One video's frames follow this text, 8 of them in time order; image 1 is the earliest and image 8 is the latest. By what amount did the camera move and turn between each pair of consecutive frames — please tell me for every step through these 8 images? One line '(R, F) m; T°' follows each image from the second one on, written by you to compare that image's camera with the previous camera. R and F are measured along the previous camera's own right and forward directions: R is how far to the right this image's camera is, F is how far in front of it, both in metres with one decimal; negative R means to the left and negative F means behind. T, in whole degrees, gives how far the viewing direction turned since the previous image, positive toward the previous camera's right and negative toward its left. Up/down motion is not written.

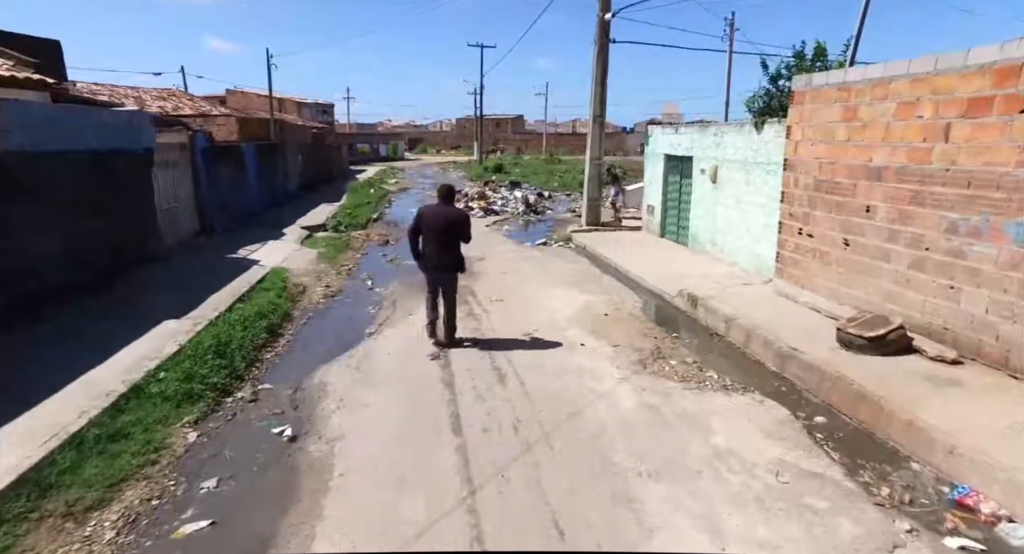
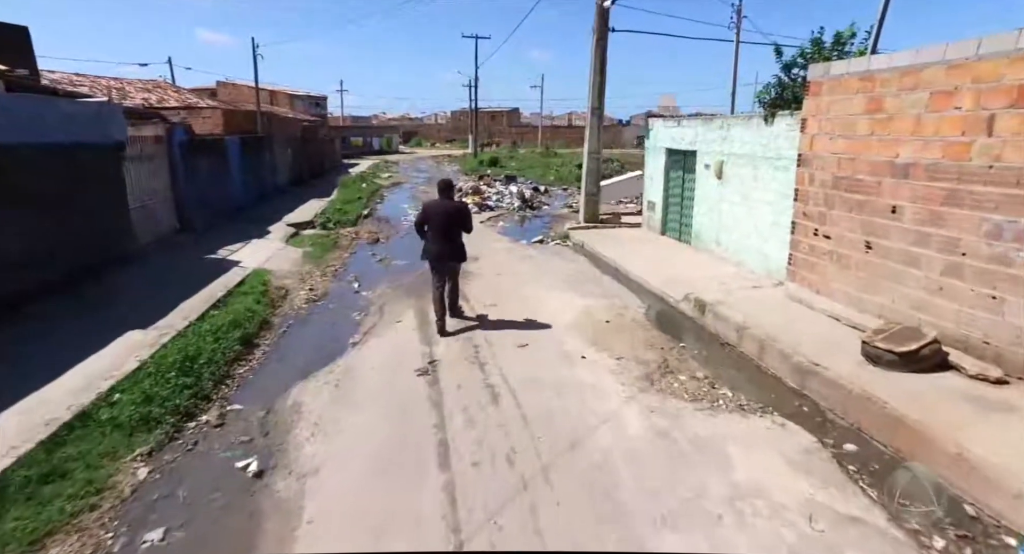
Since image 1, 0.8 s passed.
(0.0, +0.6) m; 0°
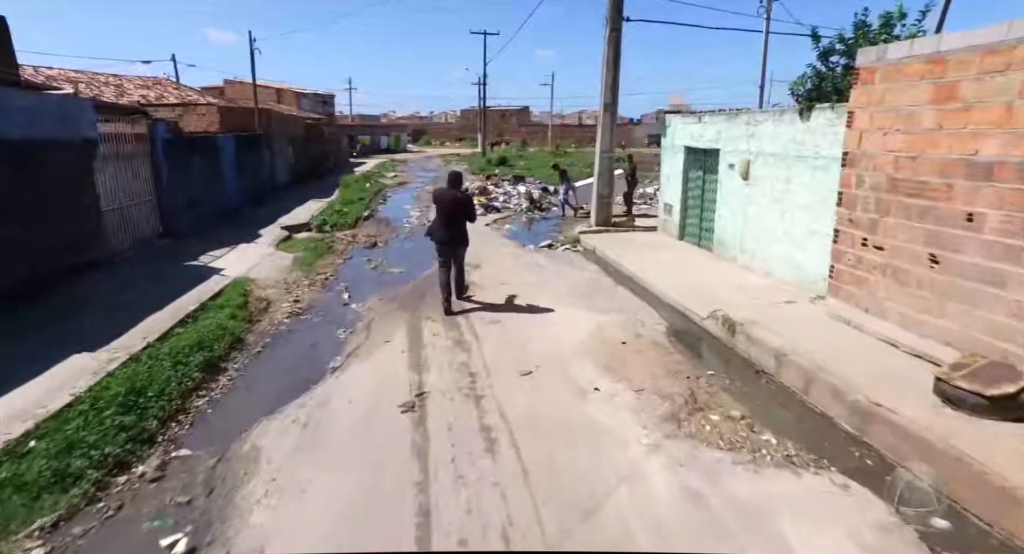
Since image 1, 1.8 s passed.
(+0.1, +0.9) m; -1°
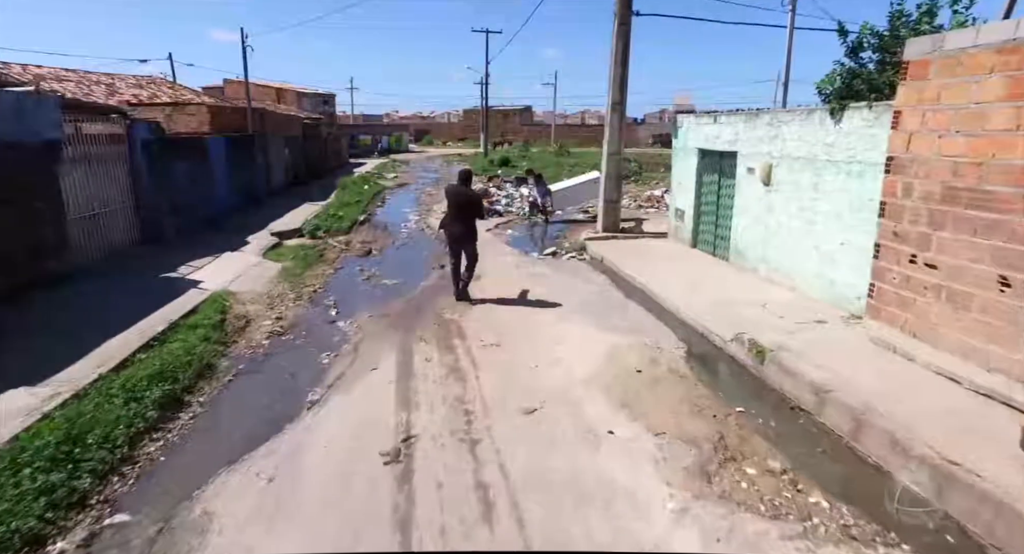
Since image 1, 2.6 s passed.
(0.0, +0.7) m; 0°
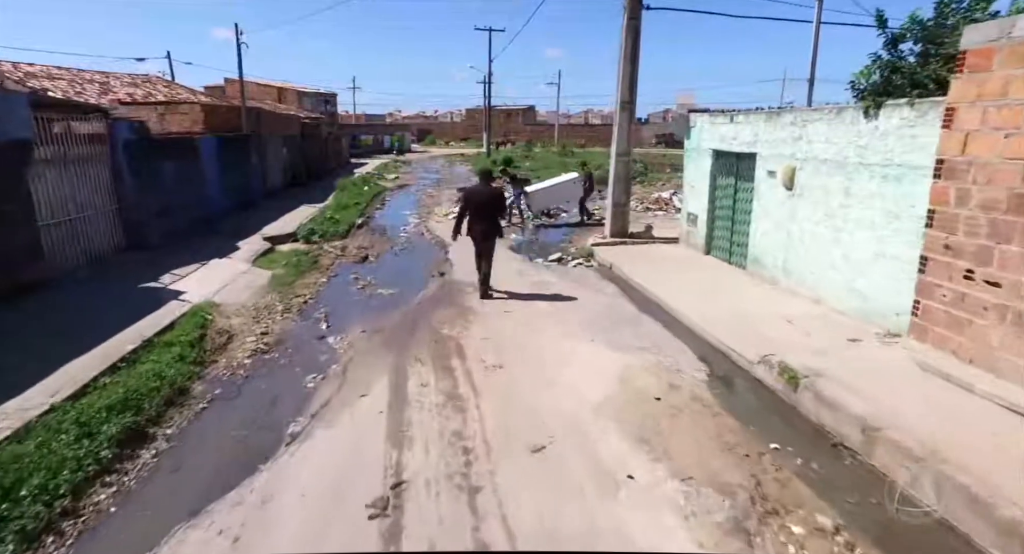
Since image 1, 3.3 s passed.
(0.0, +0.6) m; 0°
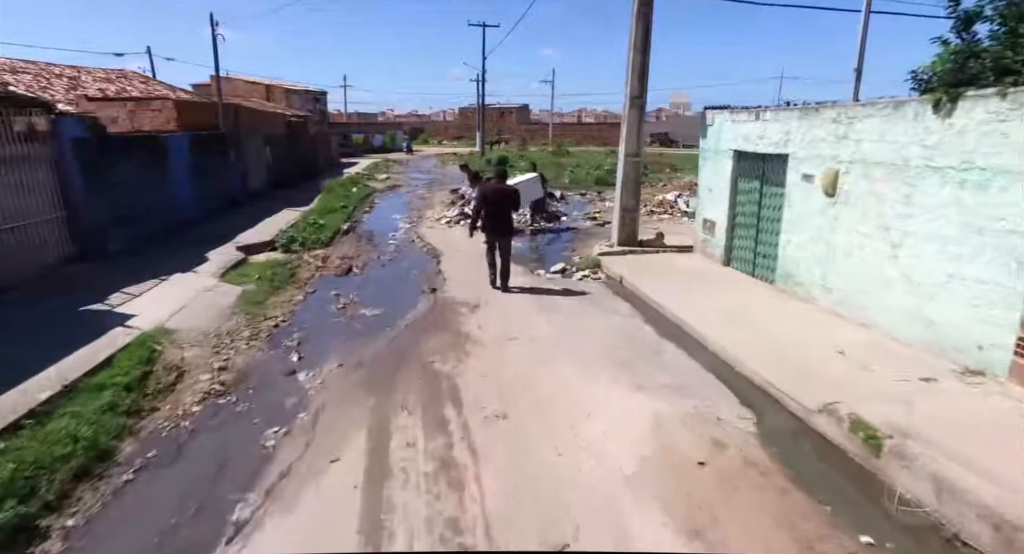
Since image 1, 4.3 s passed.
(-0.1, +1.1) m; +1°
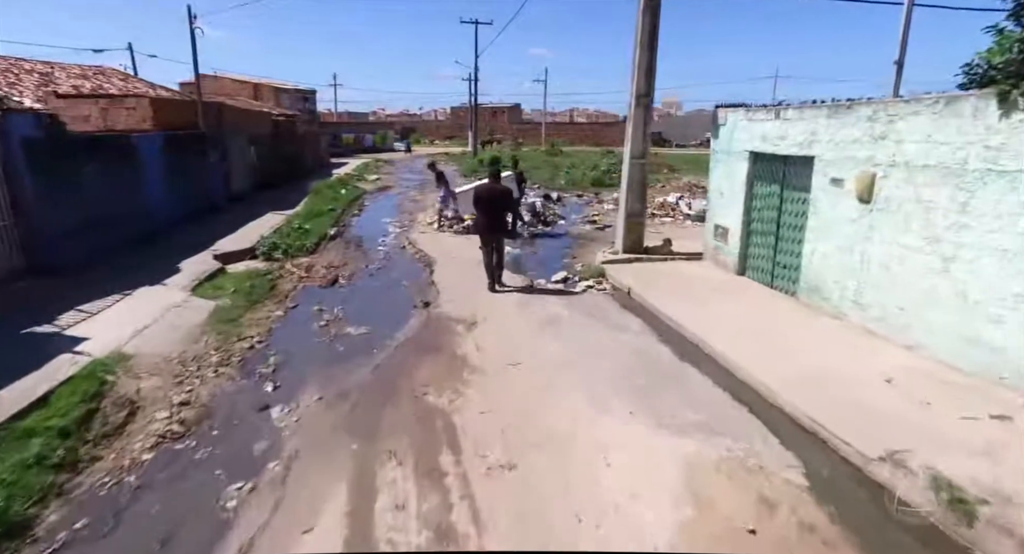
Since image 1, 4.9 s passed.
(-0.1, +0.8) m; +1°
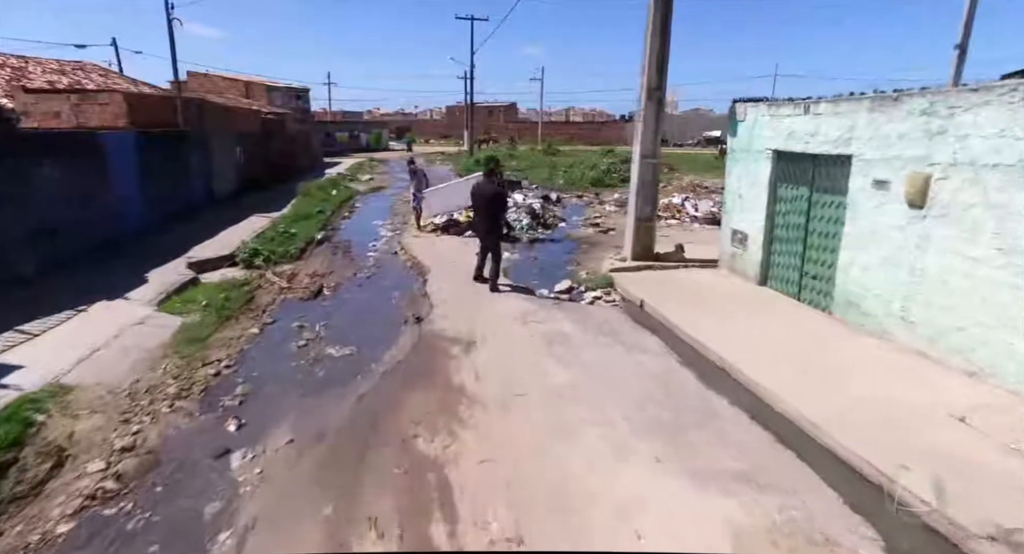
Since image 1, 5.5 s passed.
(-0.1, +0.9) m; 0°
